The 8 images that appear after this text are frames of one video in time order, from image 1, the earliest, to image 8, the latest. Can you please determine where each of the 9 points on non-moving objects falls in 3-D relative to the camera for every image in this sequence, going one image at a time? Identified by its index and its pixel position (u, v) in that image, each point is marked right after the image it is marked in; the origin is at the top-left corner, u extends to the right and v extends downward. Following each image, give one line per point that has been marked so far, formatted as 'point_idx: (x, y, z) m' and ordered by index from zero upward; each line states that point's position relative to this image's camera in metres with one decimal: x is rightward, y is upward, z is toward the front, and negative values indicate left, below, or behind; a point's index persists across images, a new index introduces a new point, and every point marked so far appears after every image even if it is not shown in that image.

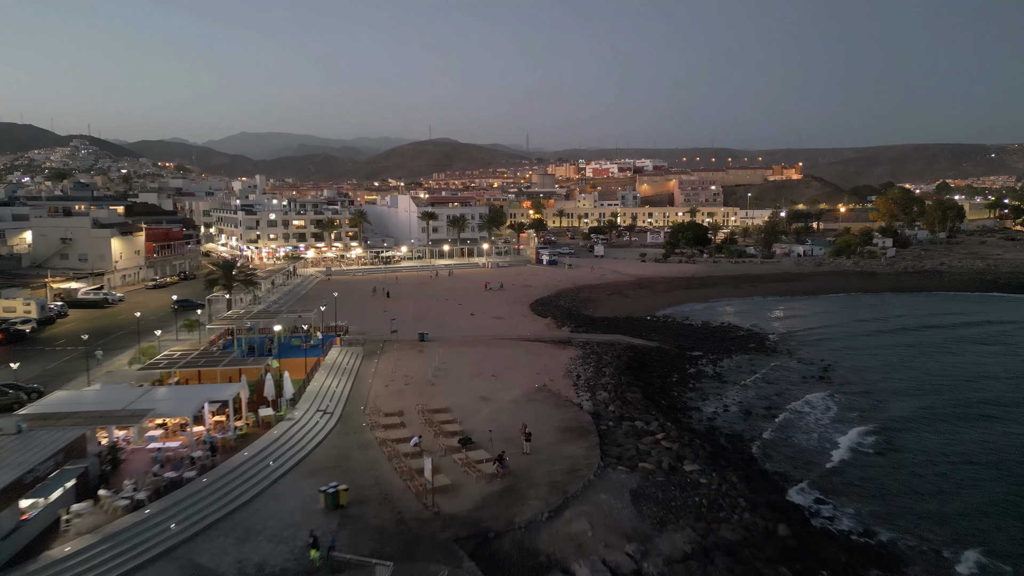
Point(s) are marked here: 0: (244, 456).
0: (-7.0, -4.4, +18.4) m
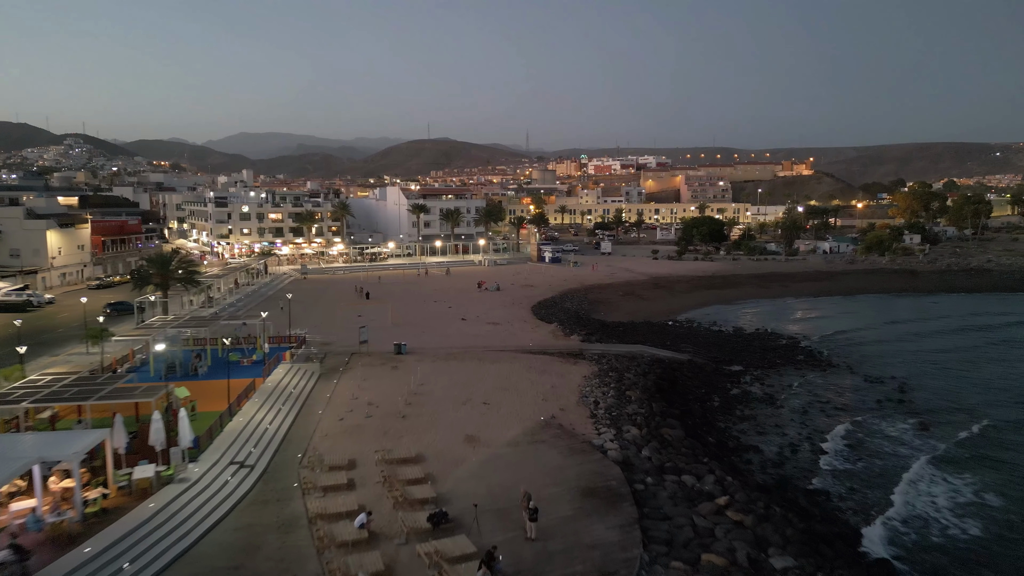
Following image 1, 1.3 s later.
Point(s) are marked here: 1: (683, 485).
0: (-7.0, -4.4, +11.6) m
1: (+3.9, -4.5, +16.2) m
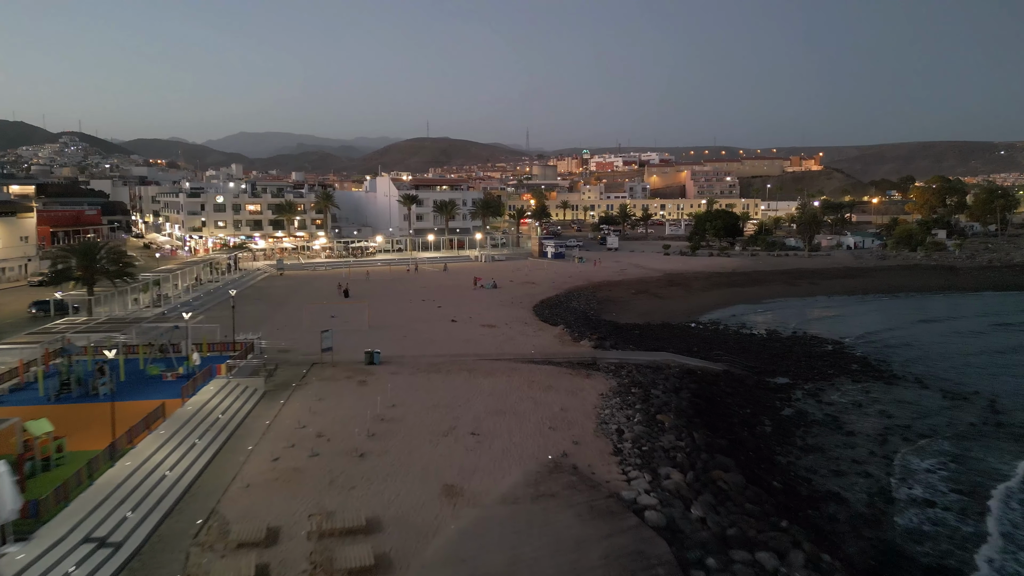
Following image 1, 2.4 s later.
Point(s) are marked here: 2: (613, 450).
0: (-7.1, -4.2, +6.3) m
1: (+3.9, -4.4, +10.9) m
2: (+2.2, -3.6, +15.7) m
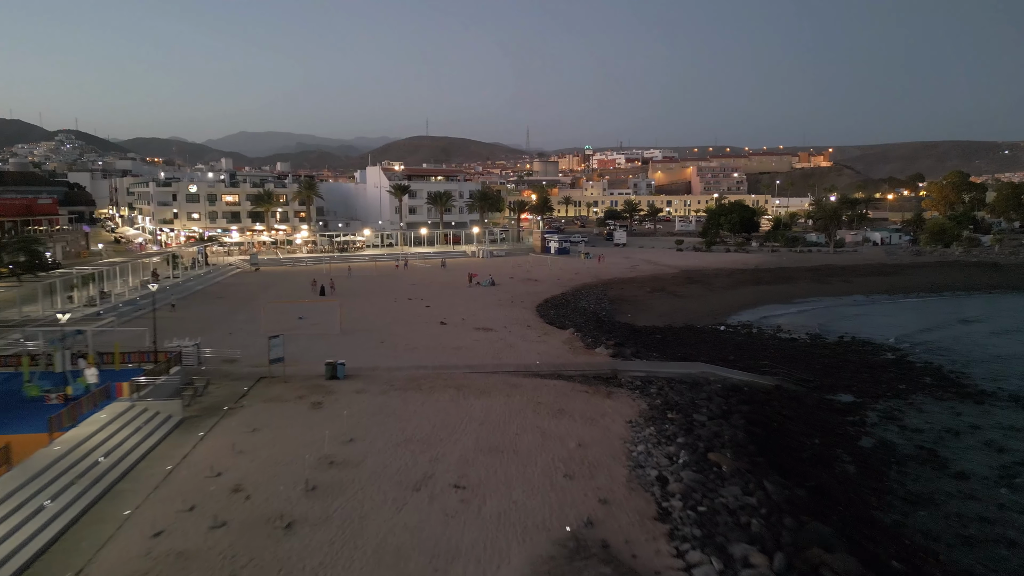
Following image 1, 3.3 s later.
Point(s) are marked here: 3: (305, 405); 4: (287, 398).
0: (-7.1, -4.0, +1.4) m
1: (+3.9, -4.2, +6.0) m
2: (+2.2, -3.5, +10.8) m
3: (-4.7, -2.6, +16.0) m
4: (-5.2, -2.5, +16.5) m
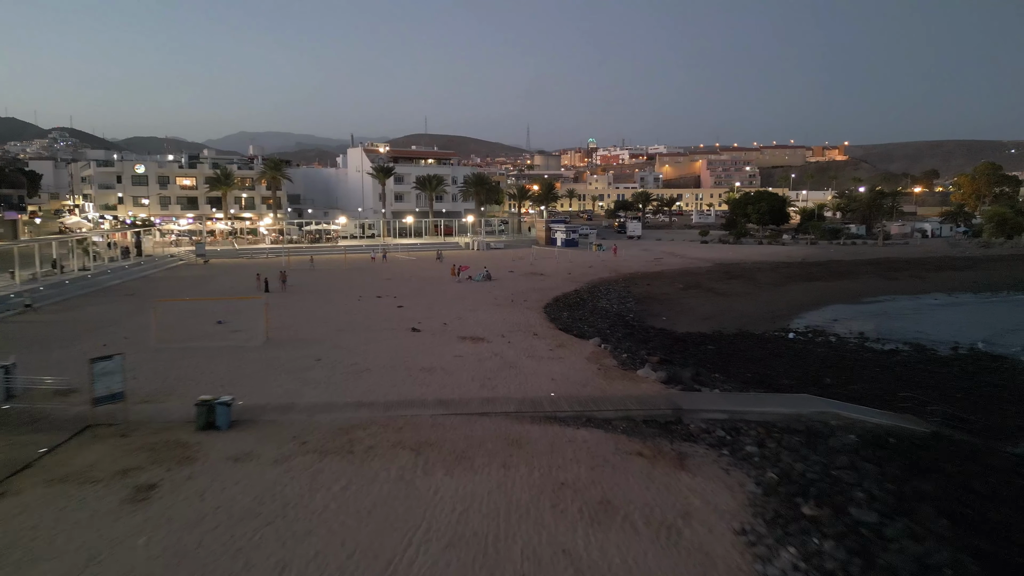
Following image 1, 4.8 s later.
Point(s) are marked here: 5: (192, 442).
0: (-7.1, -3.8, -6.0) m
1: (+3.9, -4.0, -1.4) m
2: (+2.2, -3.3, +3.4) m
3: (-4.7, -2.4, +8.5) m
4: (-5.2, -2.3, +9.1) m
5: (-4.5, -2.2, +10.3) m
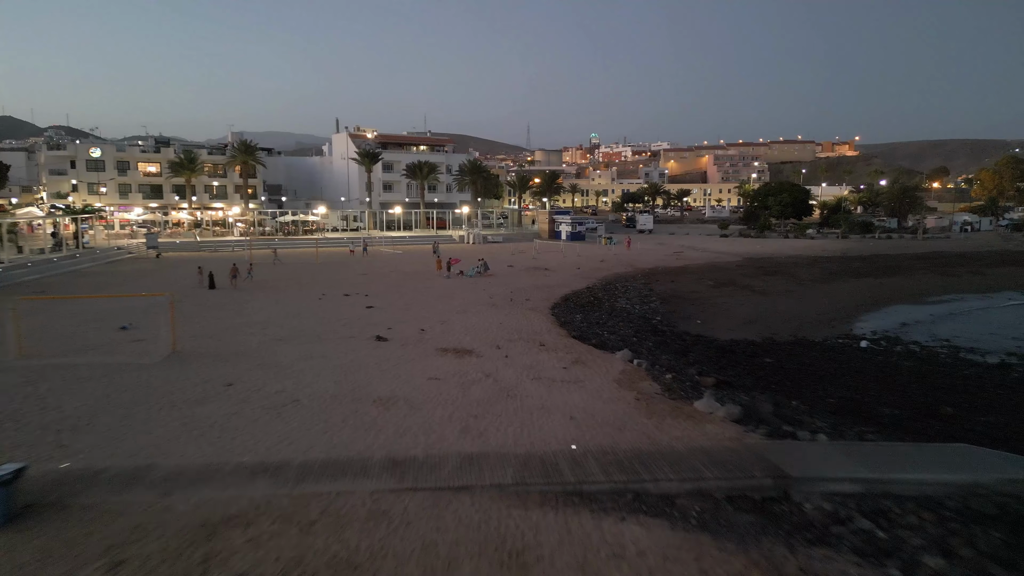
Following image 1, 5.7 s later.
0: (-7.2, -3.7, -10.7) m
1: (+3.8, -3.9, -6.1) m
2: (+2.2, -3.2, -1.3) m
3: (-4.7, -2.3, +3.8) m
4: (-5.3, -2.2, +4.3) m
5: (-4.6, -2.1, +5.5) m
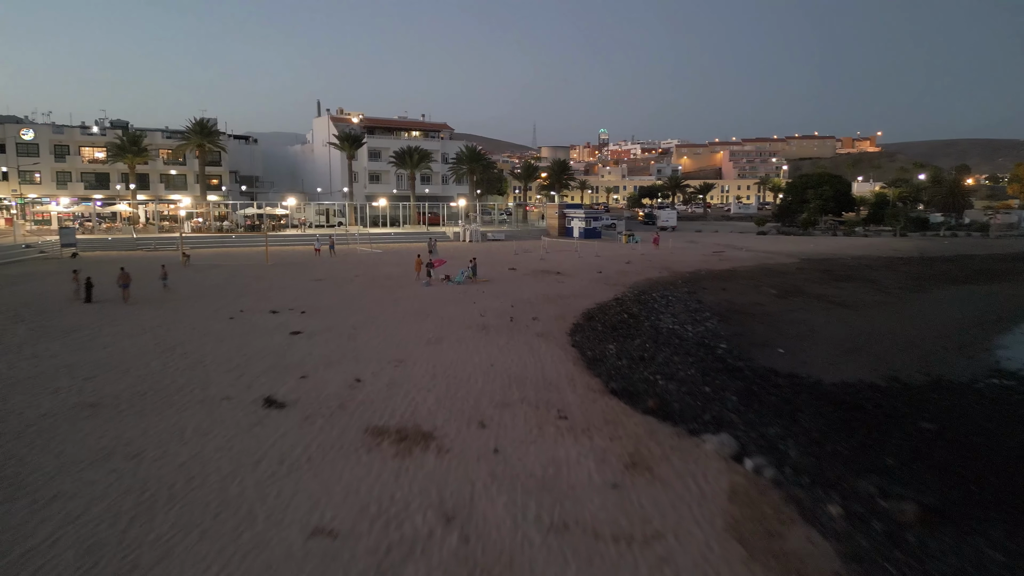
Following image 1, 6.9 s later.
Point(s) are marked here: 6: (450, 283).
0: (-7.4, -4.0, -16.8) m
1: (+3.6, -4.2, -12.3) m
2: (+2.0, -3.4, -7.5) m
3: (-4.8, -2.6, -2.3) m
4: (-5.4, -2.5, -1.8) m
5: (-4.7, -2.3, -0.5) m
6: (-1.6, +0.1, +18.8) m
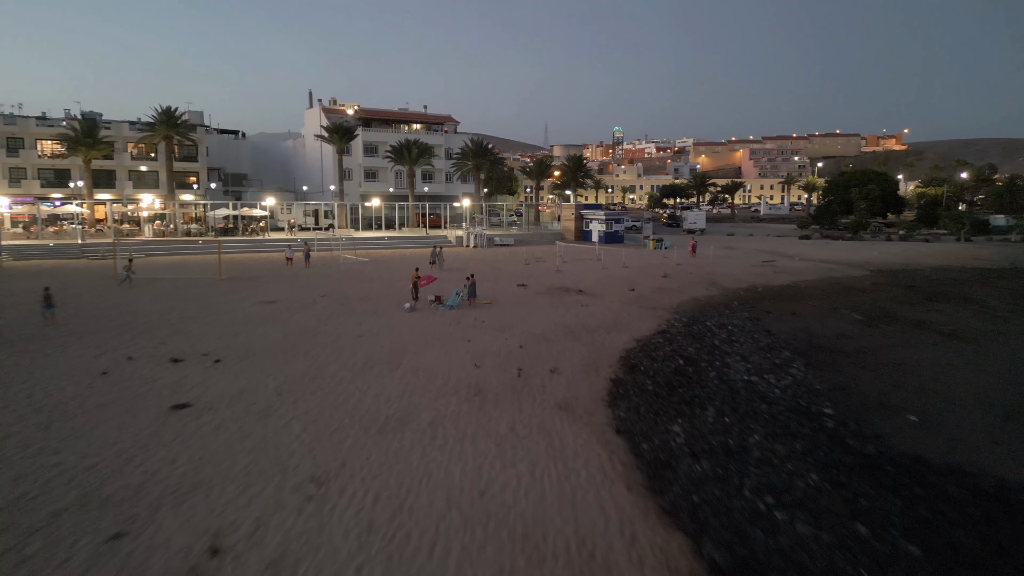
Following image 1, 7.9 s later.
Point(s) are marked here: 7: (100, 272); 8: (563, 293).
0: (-7.8, -4.4, -21.0) m
1: (+3.3, -4.7, -16.7) m
2: (+1.8, -3.9, -11.9) m
3: (-5.0, -3.1, -6.5) m
4: (-5.5, -3.0, -6.0) m
5: (-4.8, -2.8, -4.8) m
6: (-1.4, -0.4, +14.5) m
7: (-11.4, +0.5, +19.4) m
8: (+1.2, -0.1, +16.7) m
